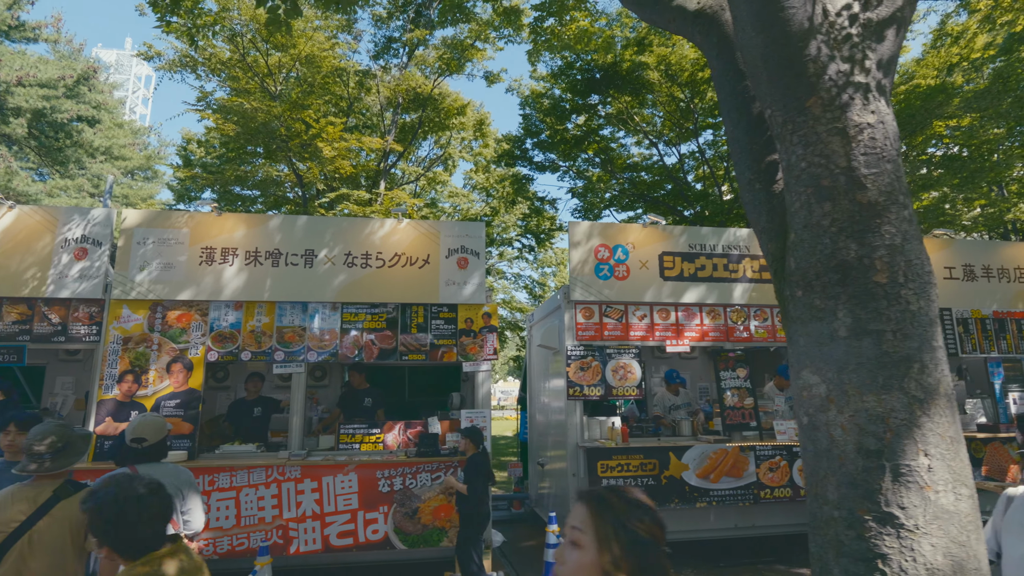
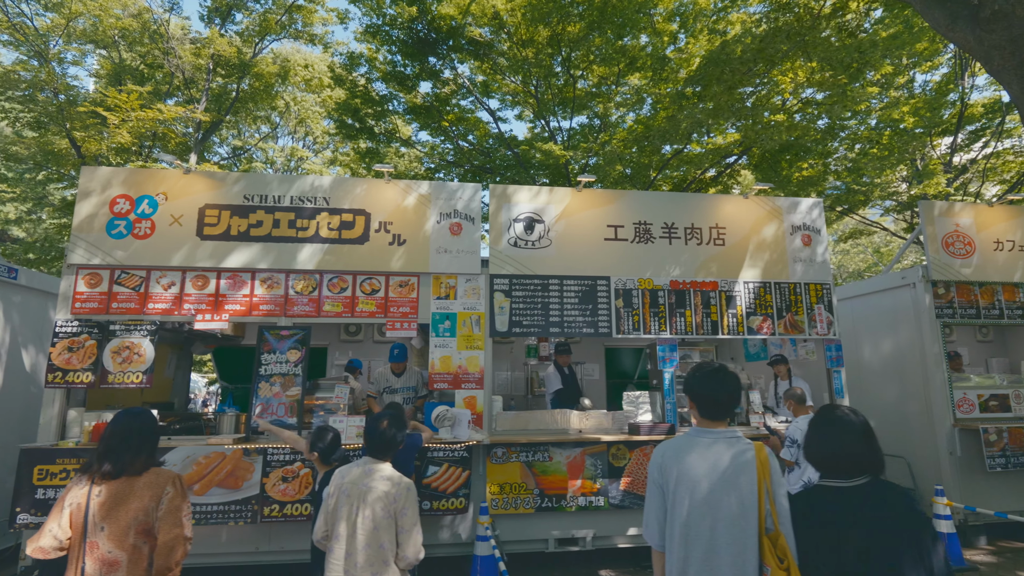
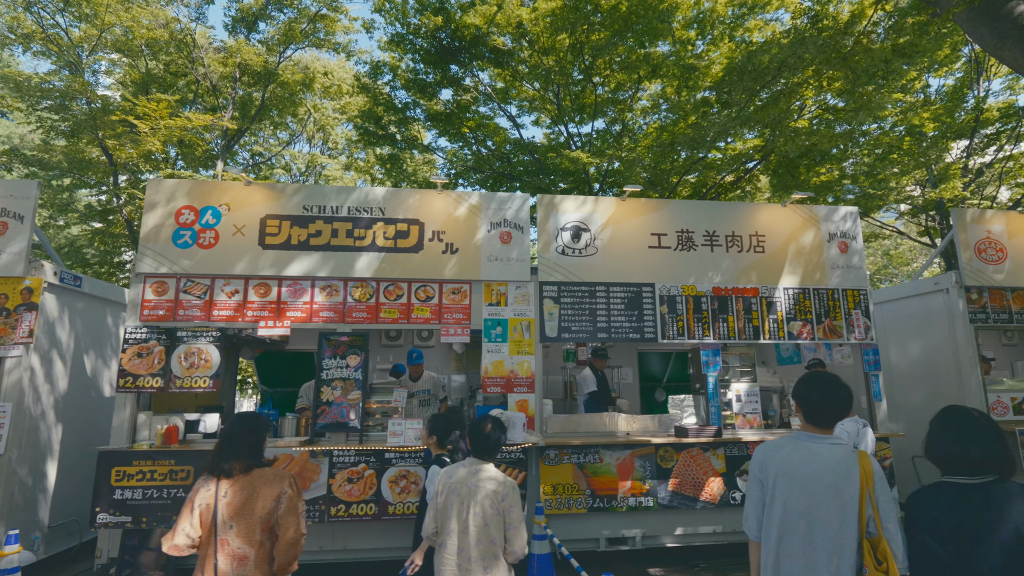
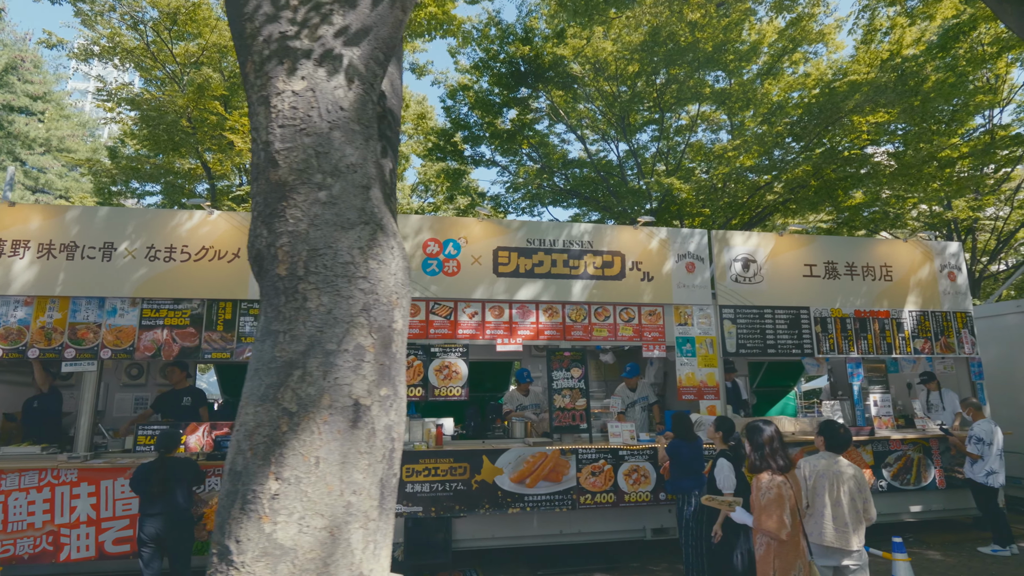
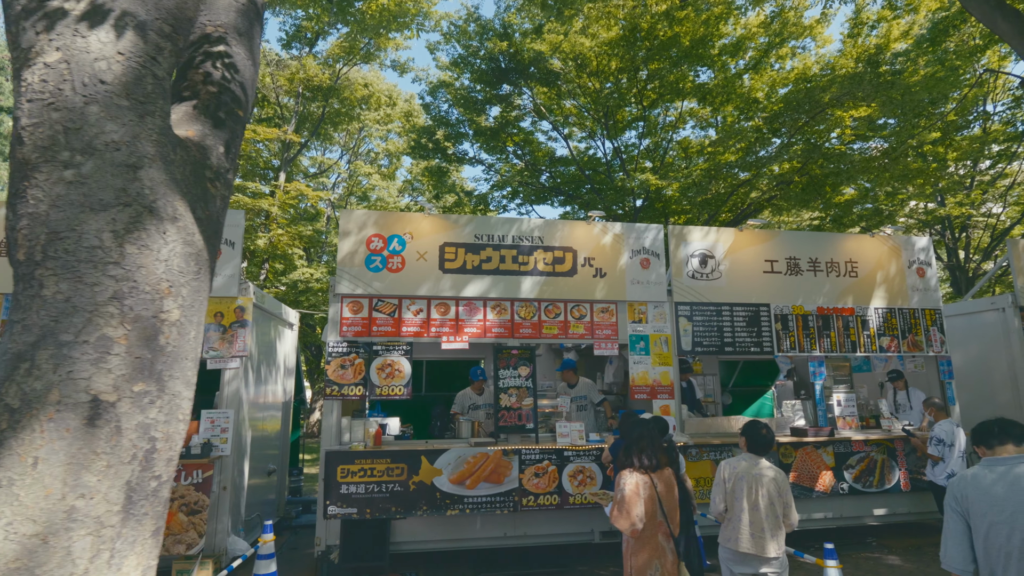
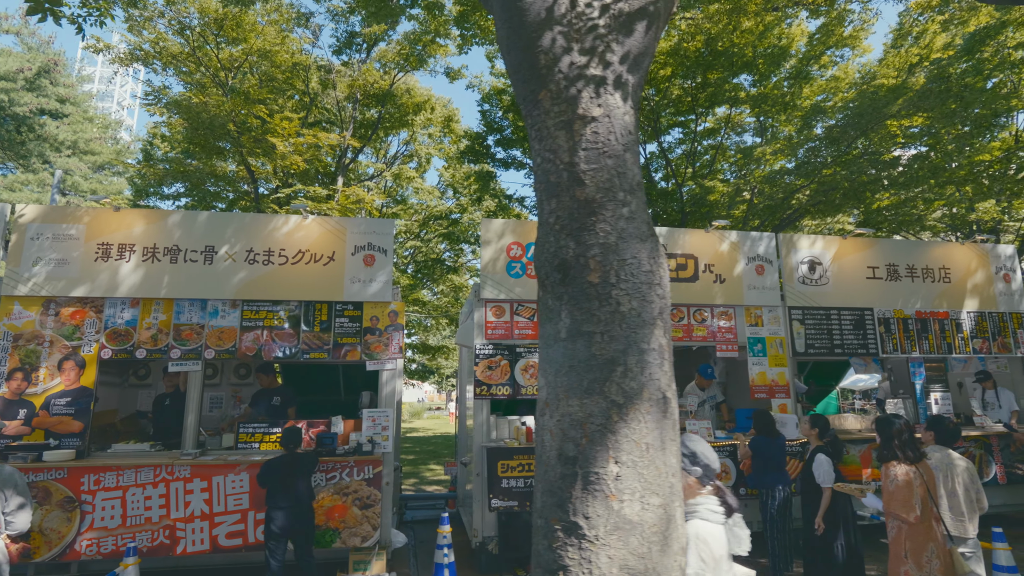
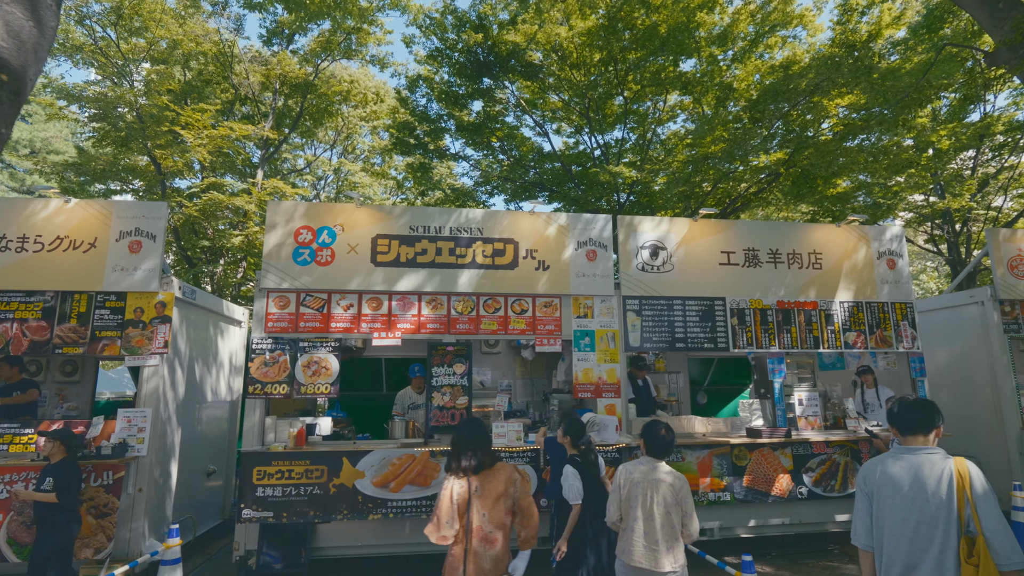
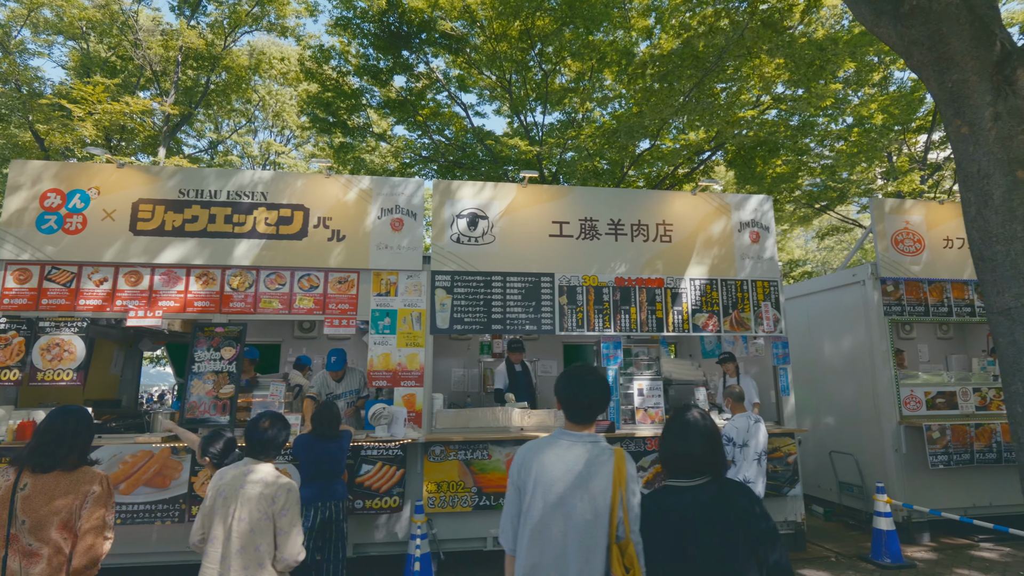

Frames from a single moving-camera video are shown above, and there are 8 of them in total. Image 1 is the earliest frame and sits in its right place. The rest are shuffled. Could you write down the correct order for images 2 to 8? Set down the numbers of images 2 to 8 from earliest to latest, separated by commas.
6, 4, 5, 7, 3, 2, 8
